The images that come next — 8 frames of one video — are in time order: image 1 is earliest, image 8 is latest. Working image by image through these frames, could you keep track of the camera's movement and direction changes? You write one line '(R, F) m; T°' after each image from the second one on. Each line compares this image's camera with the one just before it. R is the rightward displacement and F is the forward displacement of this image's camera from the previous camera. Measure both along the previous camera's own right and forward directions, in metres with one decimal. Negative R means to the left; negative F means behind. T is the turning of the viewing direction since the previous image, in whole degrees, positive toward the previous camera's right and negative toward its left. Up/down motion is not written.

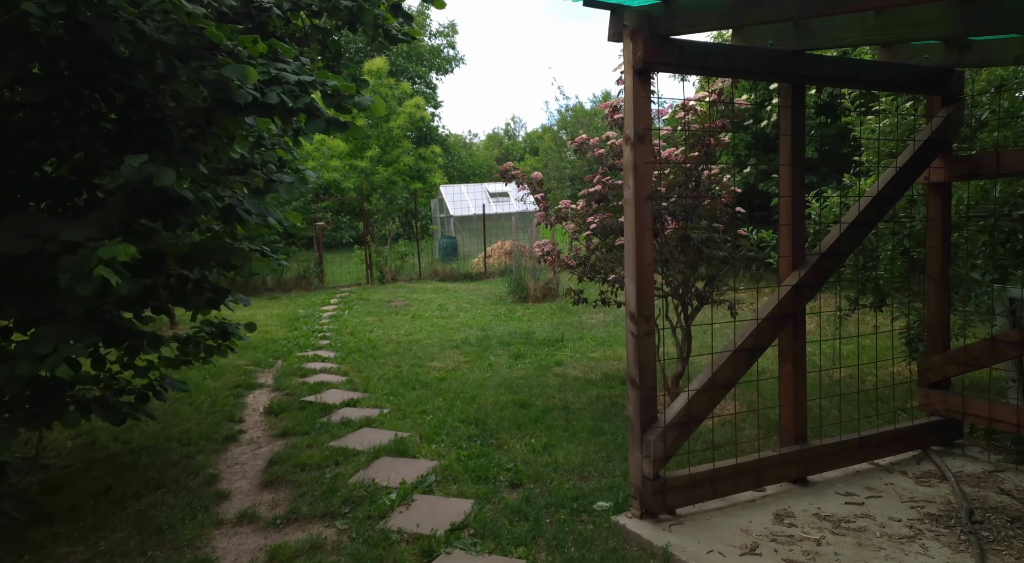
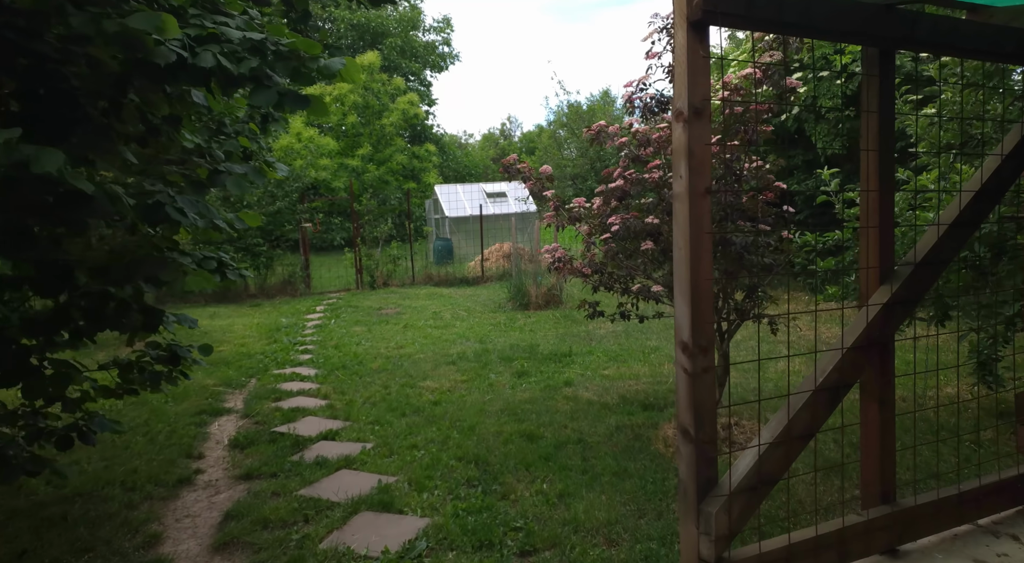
(-0.1, +0.8) m; 0°
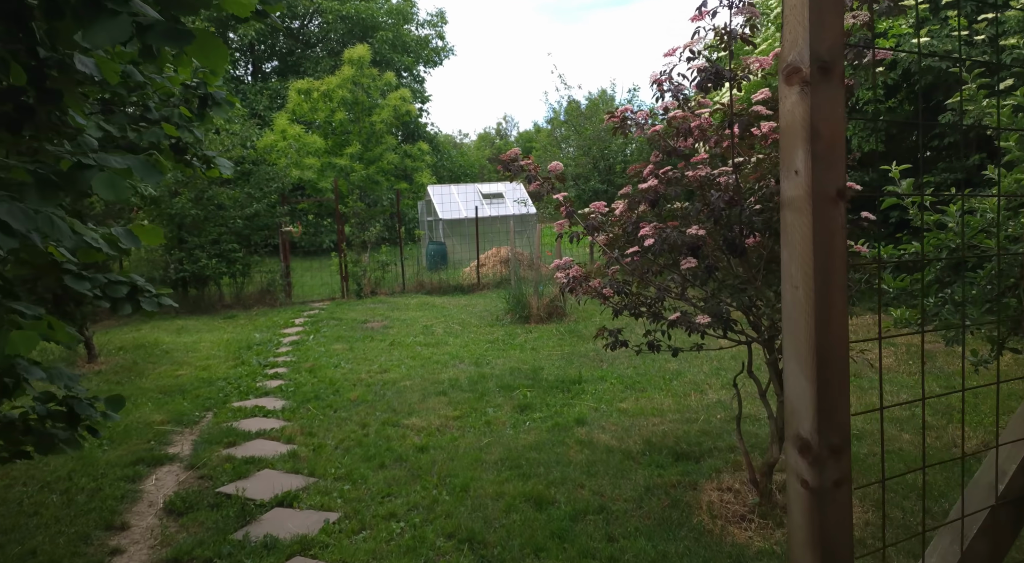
(0.0, +0.9) m; 0°
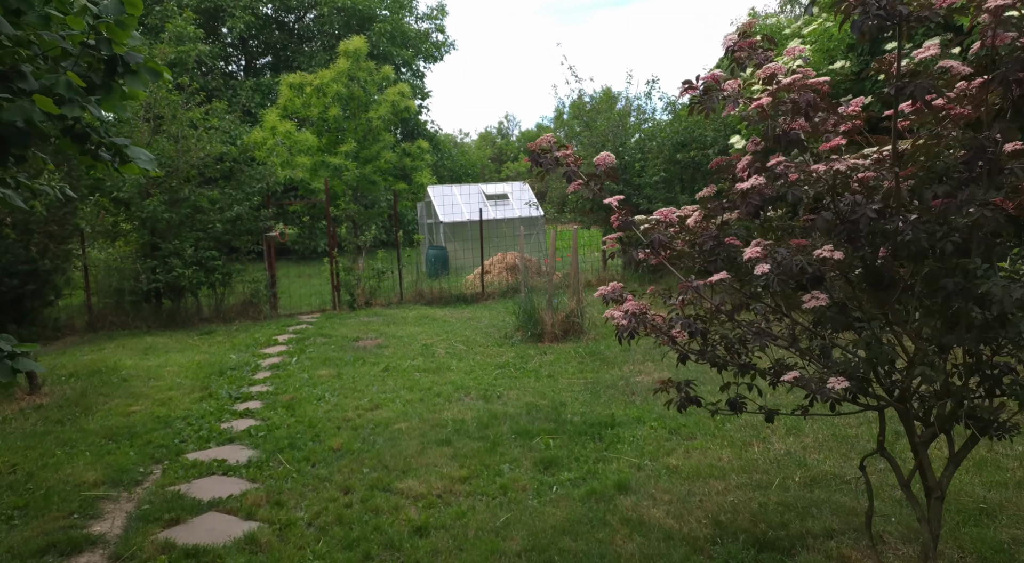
(-0.1, +1.0) m; 0°
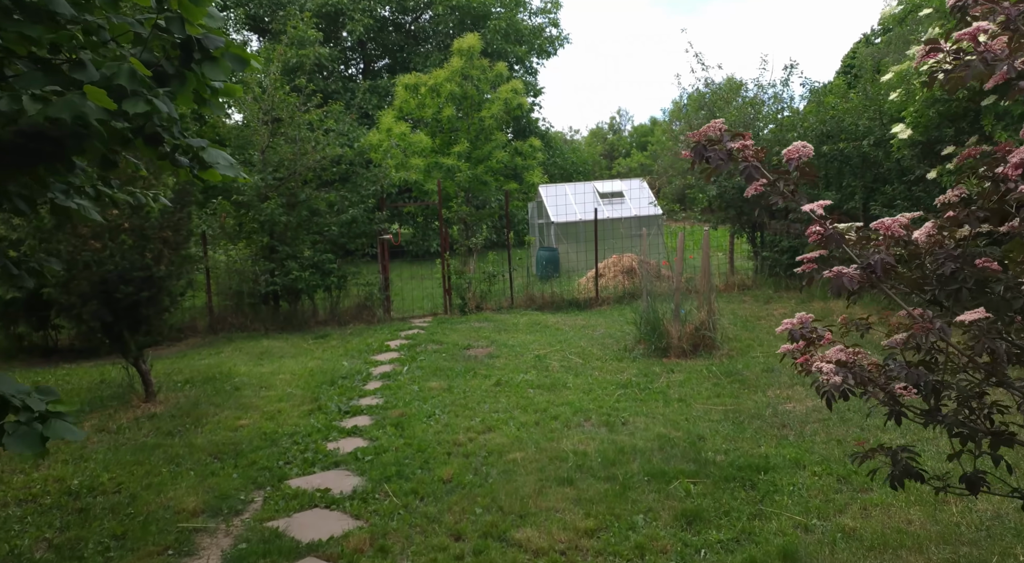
(-0.1, +0.6) m; -9°
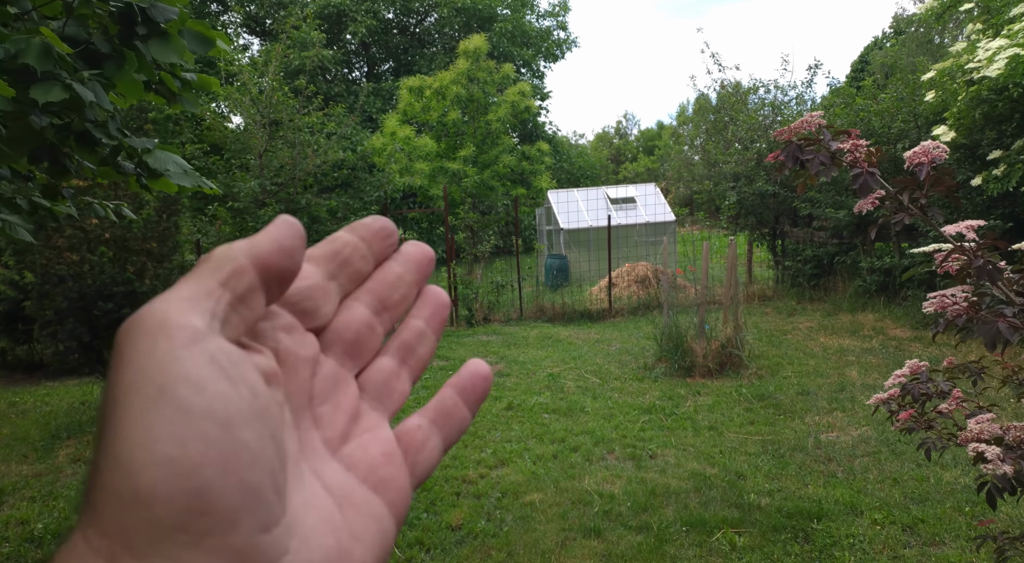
(-0.1, +0.5) m; 0°
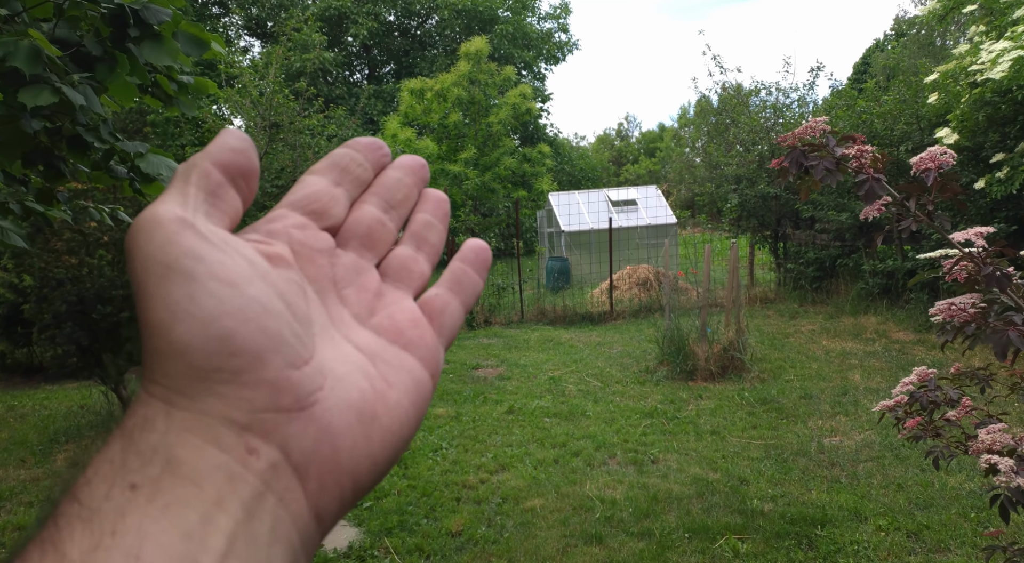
(0.0, 0.0) m; 0°
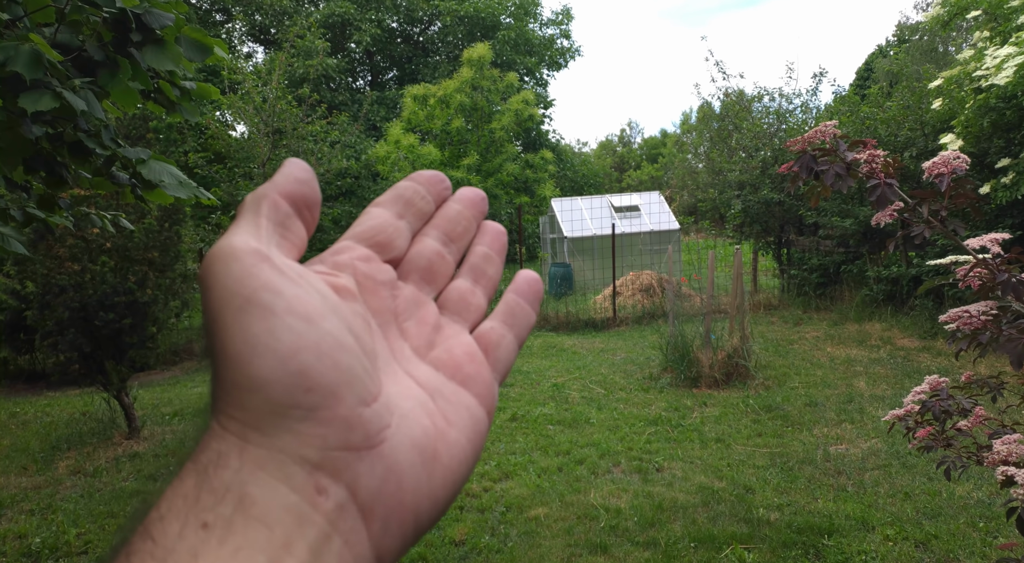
(0.0, 0.0) m; 0°
